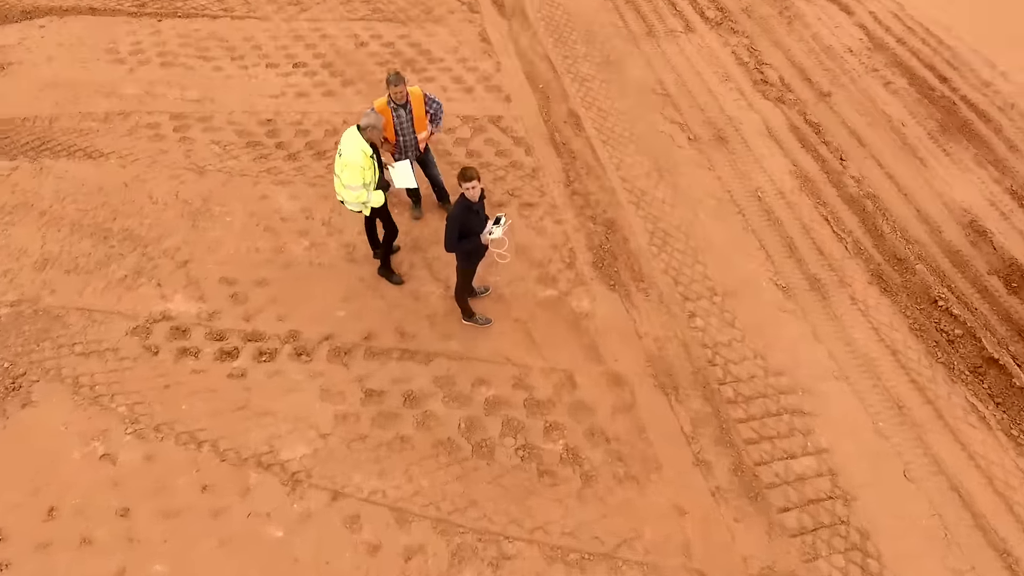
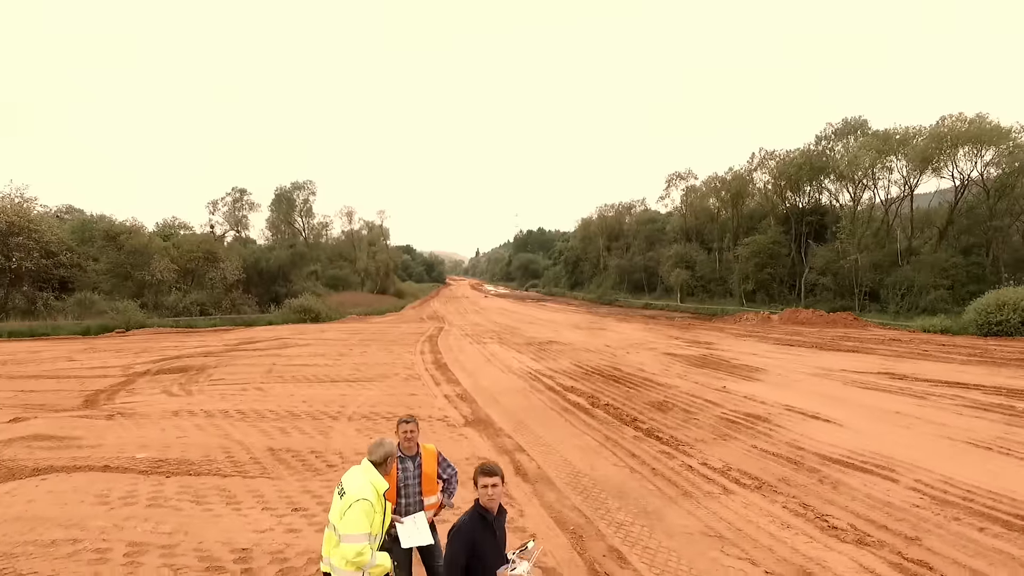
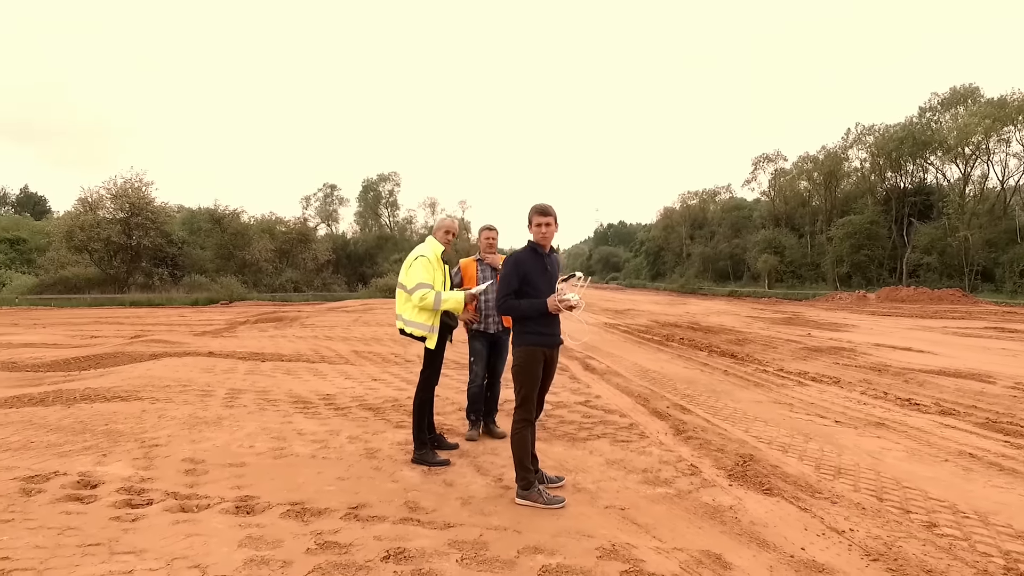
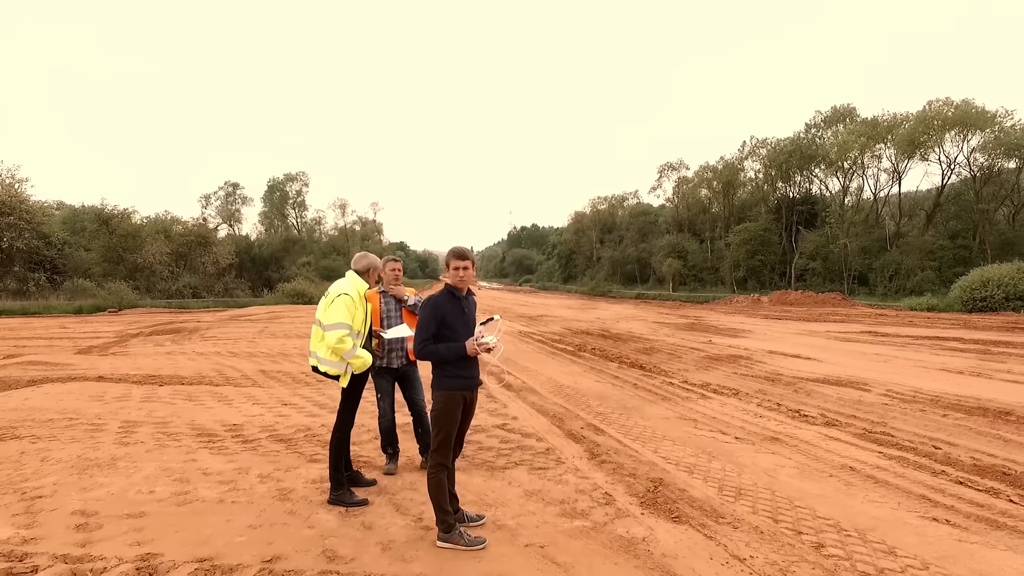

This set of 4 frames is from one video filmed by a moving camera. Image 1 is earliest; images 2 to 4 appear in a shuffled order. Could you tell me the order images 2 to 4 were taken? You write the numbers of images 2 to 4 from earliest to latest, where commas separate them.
2, 4, 3
